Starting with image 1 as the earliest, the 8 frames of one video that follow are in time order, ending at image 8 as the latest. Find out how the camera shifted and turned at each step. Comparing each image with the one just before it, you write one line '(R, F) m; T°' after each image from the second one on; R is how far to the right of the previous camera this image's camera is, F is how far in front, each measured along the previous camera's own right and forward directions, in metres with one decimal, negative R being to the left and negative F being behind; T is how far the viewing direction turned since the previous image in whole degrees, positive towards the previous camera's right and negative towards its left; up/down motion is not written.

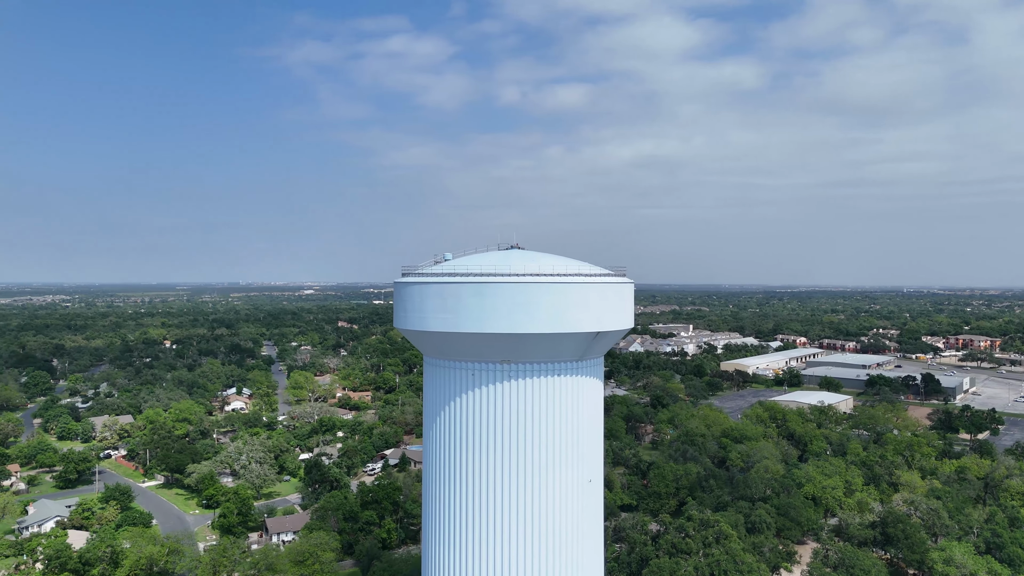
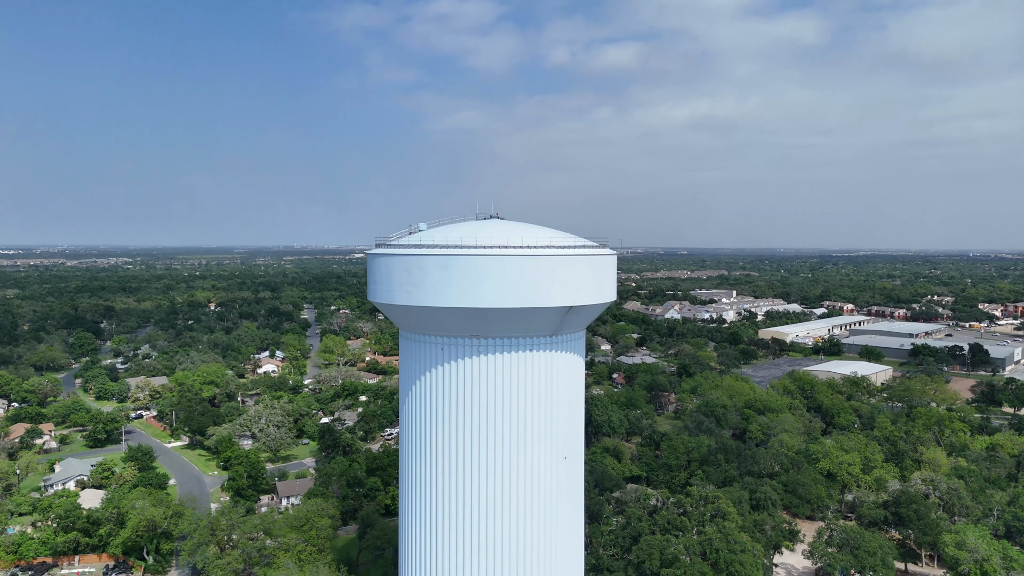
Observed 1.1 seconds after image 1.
(+1.0, +0.4) m; -4°
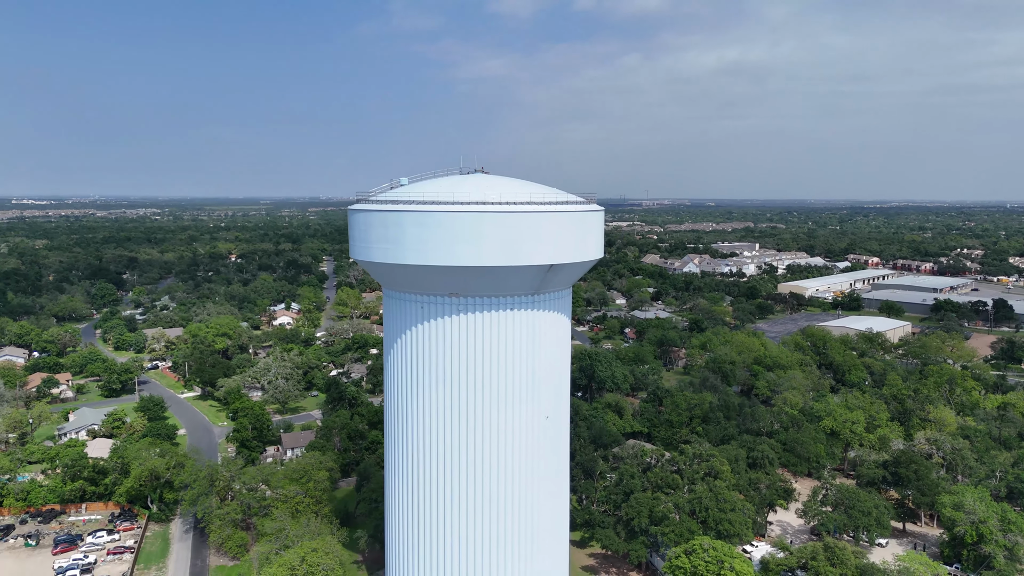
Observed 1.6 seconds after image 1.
(+0.5, +0.2) m; -2°
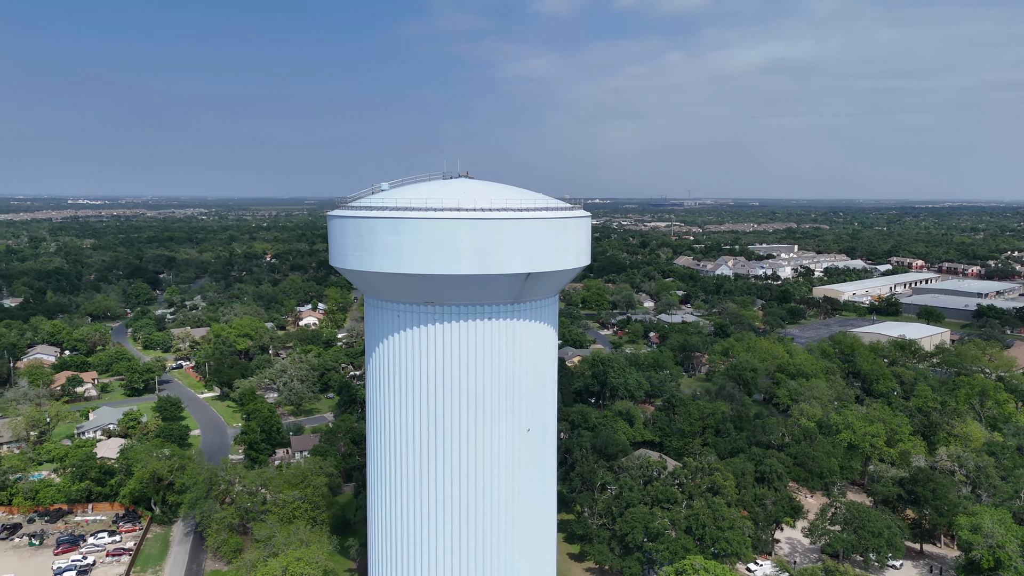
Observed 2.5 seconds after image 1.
(+0.7, +0.3) m; -3°
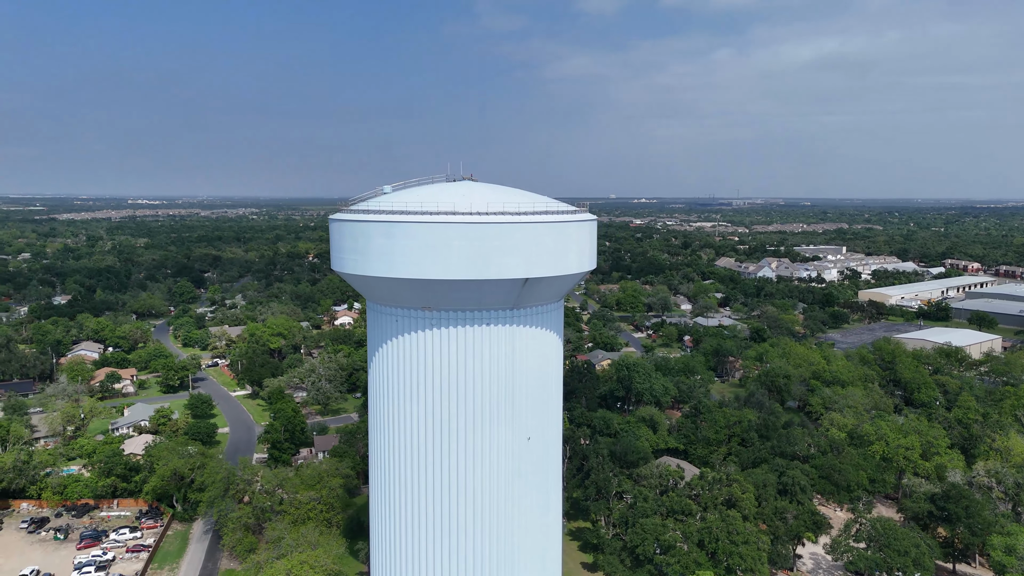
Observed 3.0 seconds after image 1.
(+0.5, +0.2) m; -4°
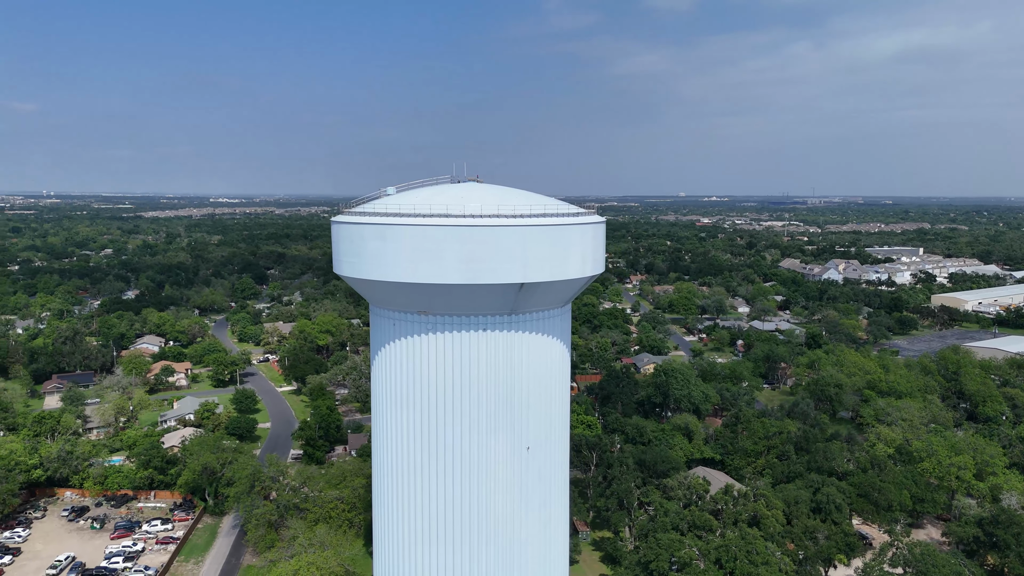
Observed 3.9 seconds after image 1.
(+0.8, +0.3) m; -5°
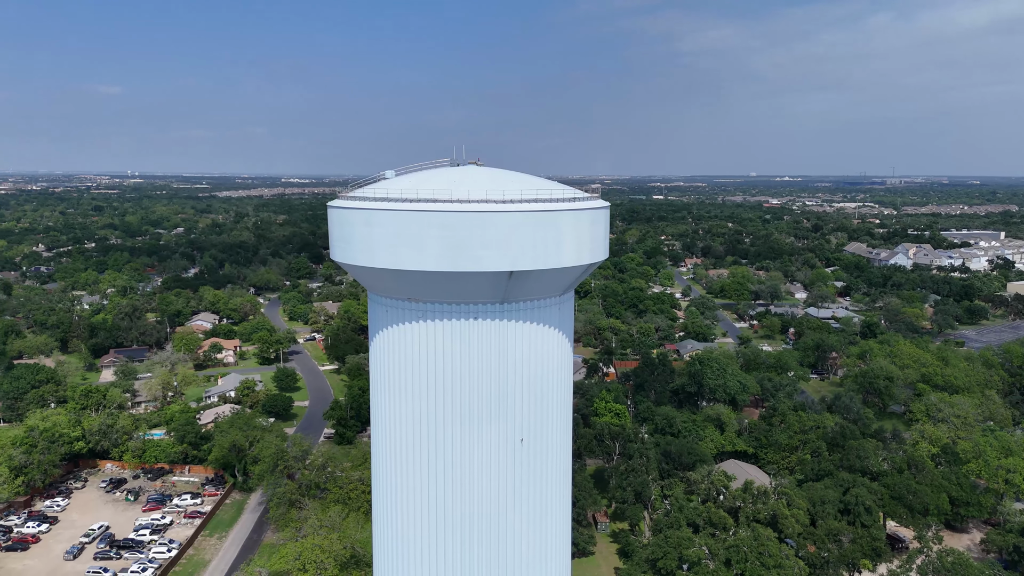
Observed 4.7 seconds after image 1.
(+0.8, +0.3) m; -5°
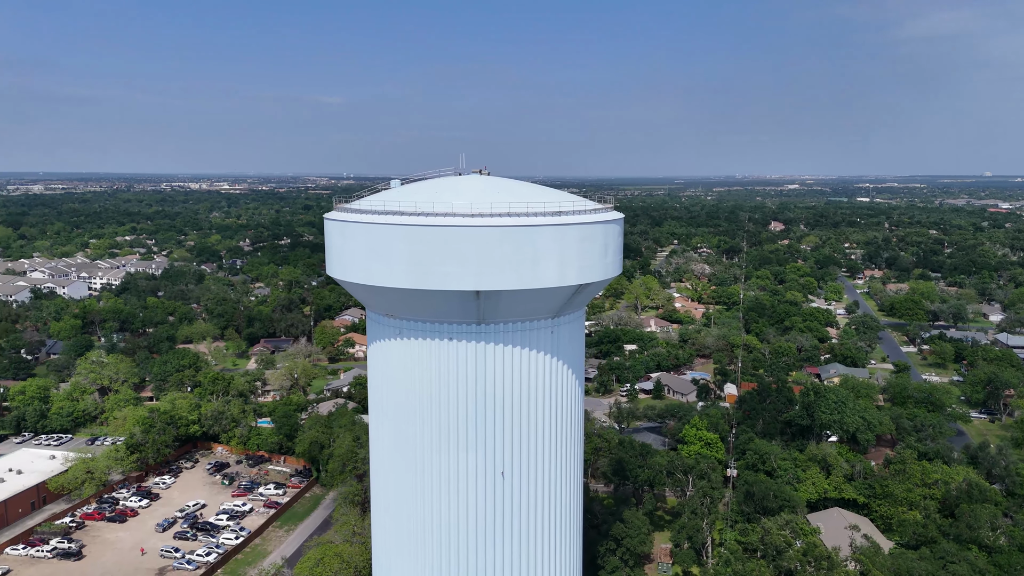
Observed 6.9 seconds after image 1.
(+2.1, +0.9) m; -14°
